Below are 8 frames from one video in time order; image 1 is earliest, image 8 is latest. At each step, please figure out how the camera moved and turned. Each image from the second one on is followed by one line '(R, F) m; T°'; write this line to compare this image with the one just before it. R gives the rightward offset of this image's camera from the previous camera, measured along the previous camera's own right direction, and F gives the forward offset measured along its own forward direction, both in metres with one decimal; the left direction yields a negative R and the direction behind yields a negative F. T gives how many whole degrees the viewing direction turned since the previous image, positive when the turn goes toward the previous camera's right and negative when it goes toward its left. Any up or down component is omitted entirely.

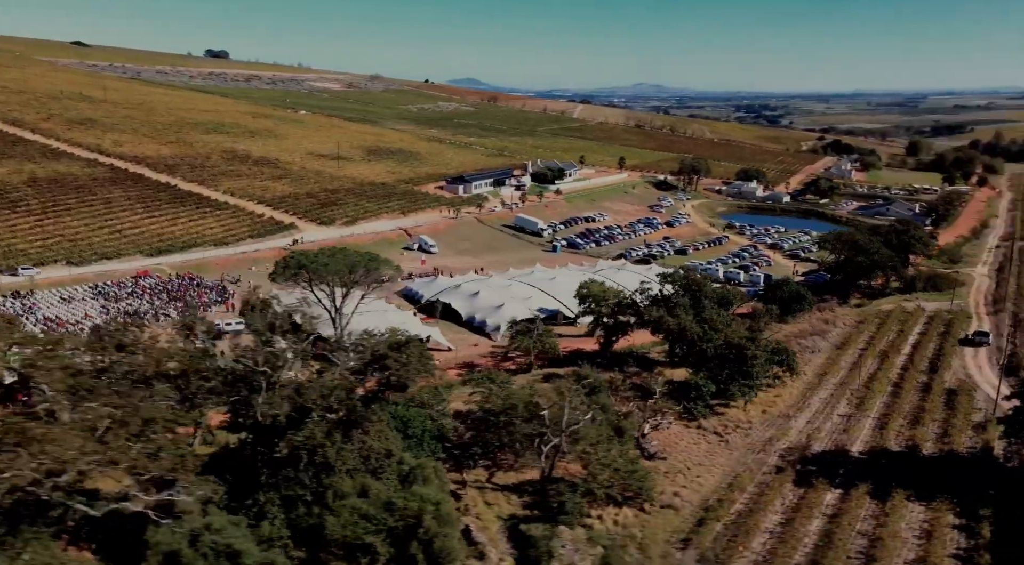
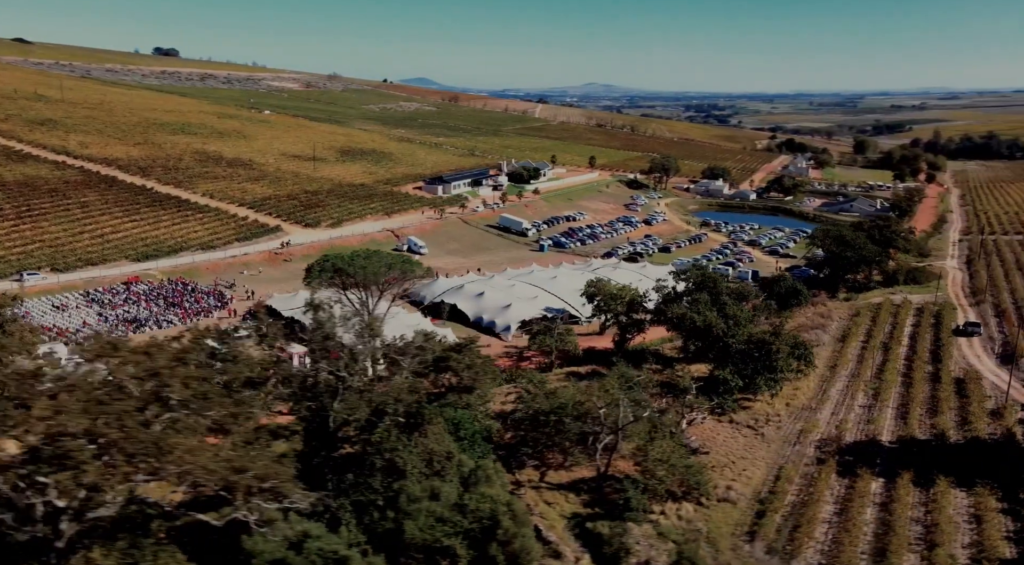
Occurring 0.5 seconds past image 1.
(-3.1, 0.0) m; +4°
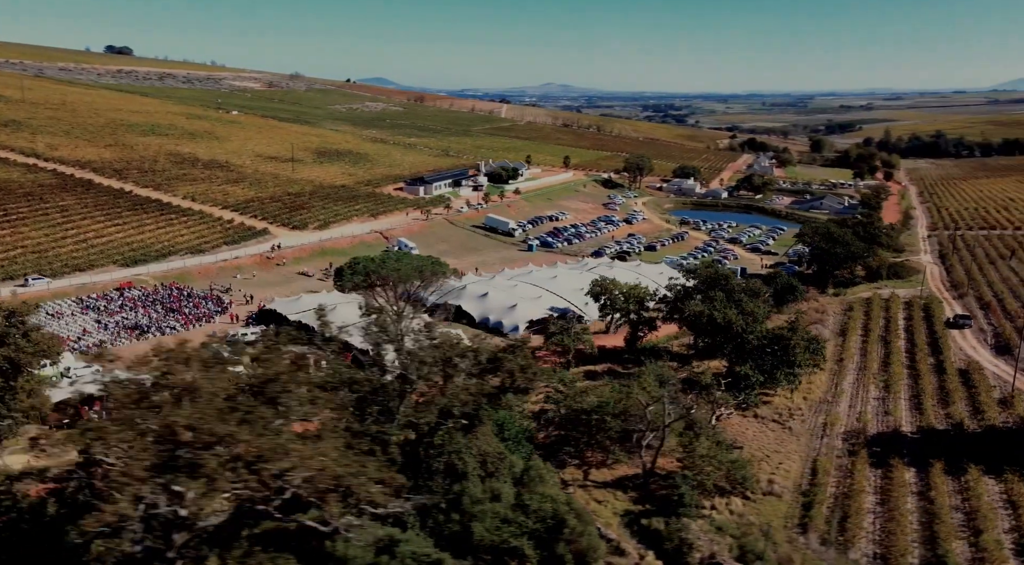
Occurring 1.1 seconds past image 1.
(-2.7, 0.0) m; +3°
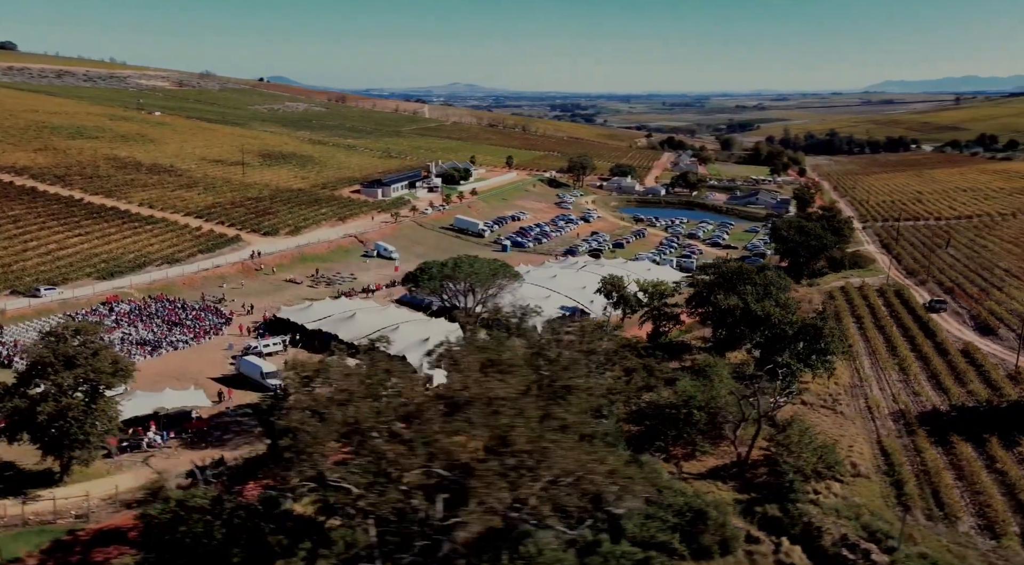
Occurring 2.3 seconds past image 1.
(-6.0, +0.4) m; +7°
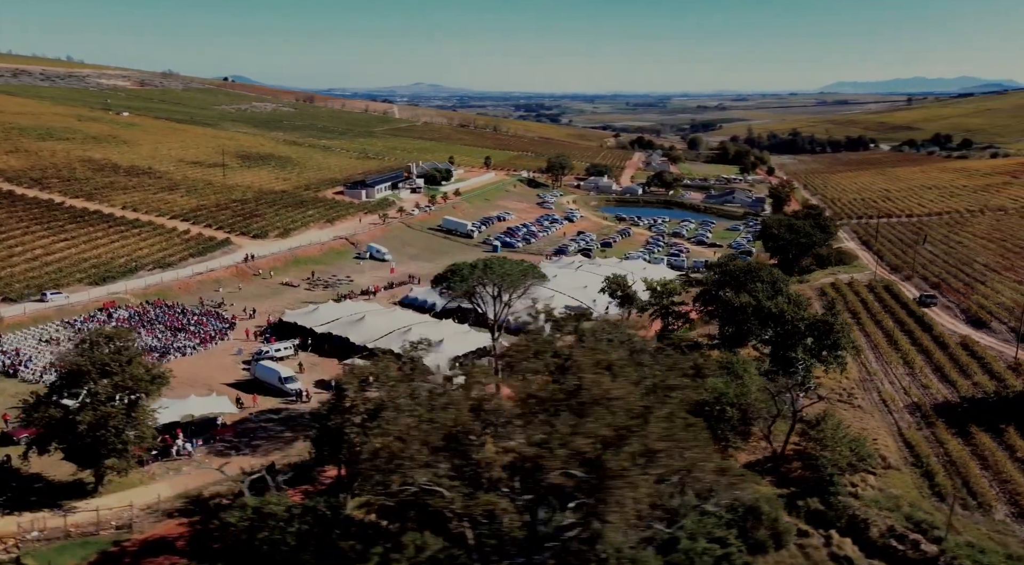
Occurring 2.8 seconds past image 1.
(-2.4, +0.1) m; +3°
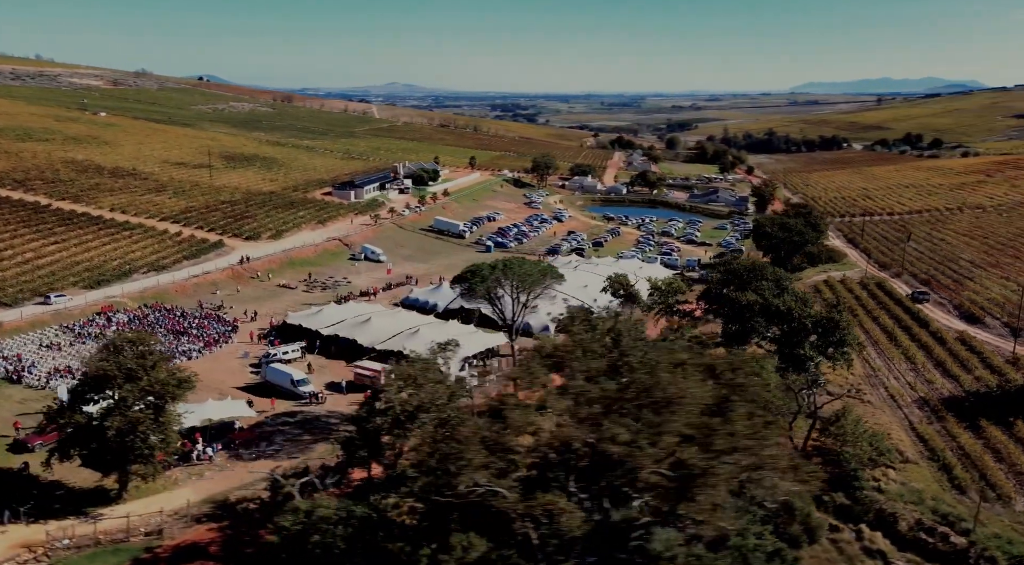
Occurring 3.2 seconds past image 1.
(-1.6, +0.1) m; +2°
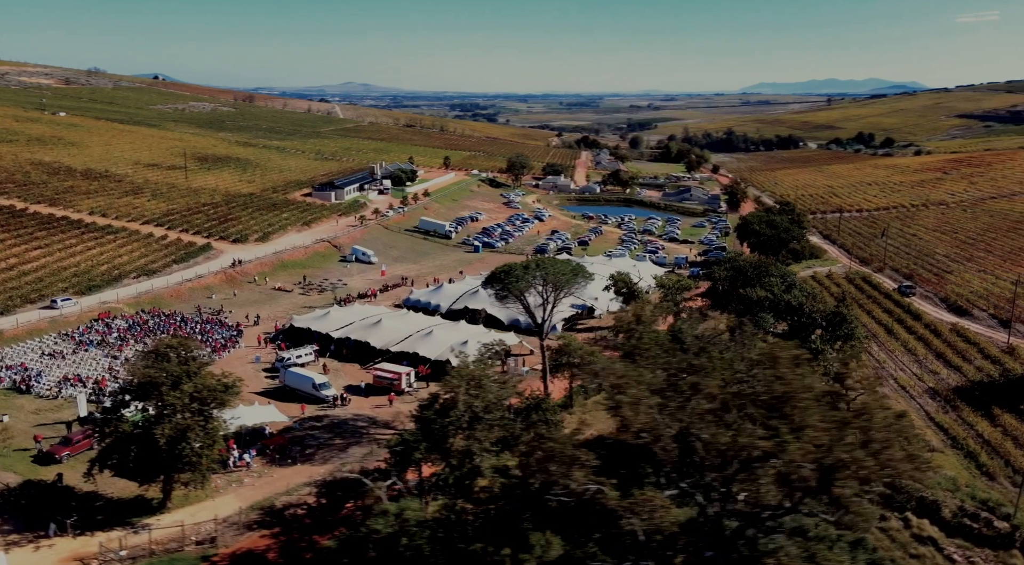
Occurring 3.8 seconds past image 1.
(-2.6, +0.1) m; +3°
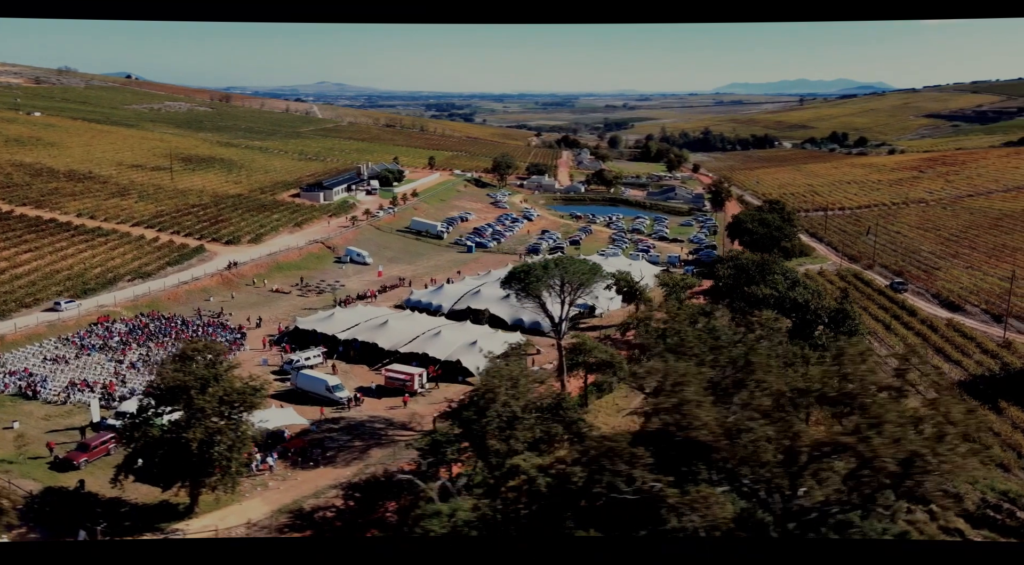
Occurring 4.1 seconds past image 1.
(-1.5, +0.1) m; +2°
